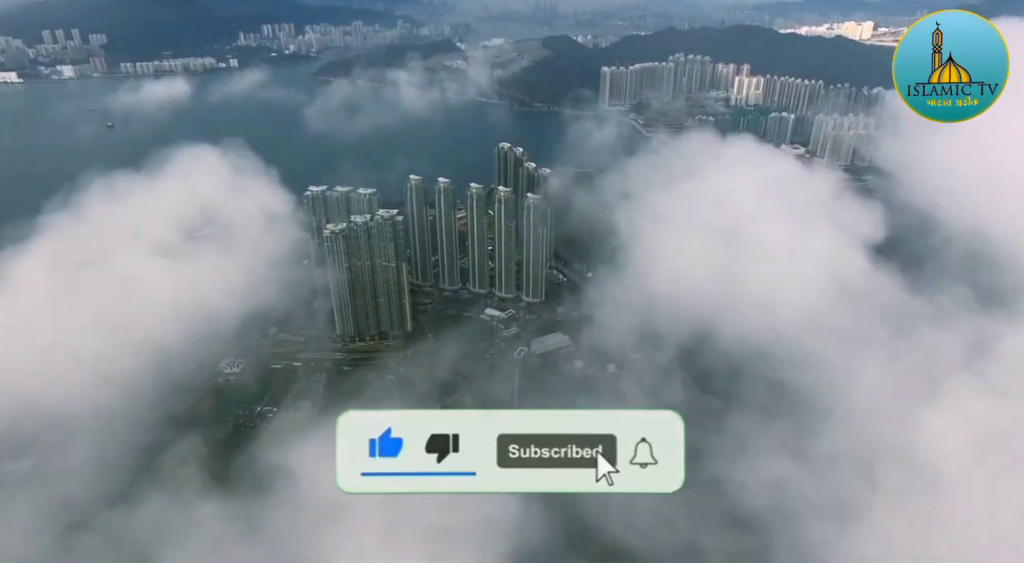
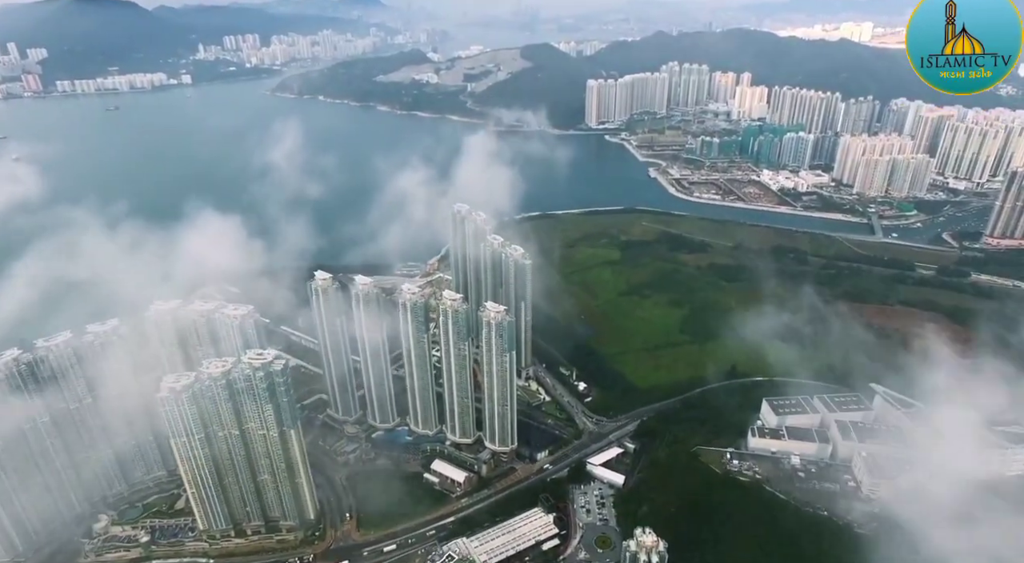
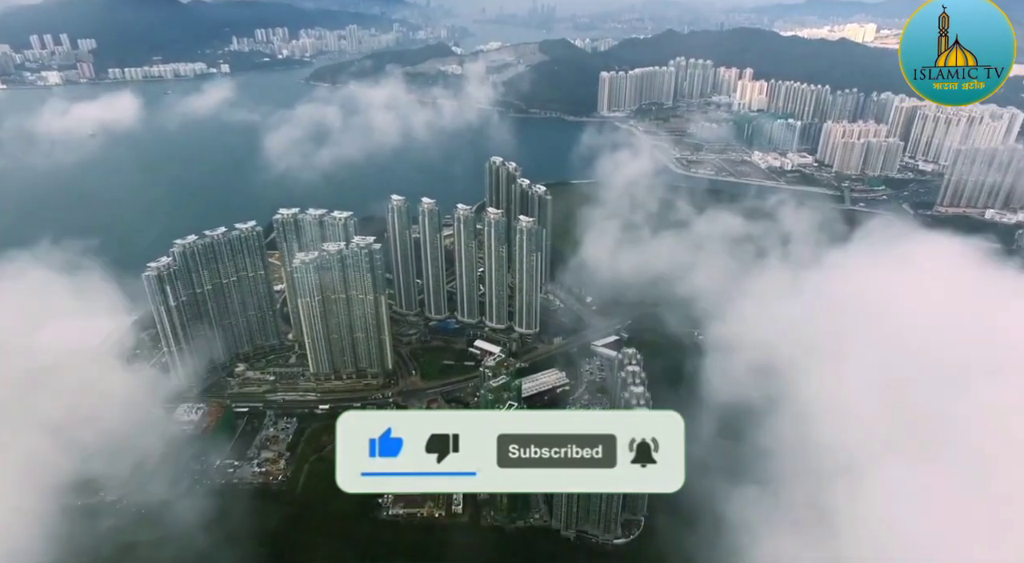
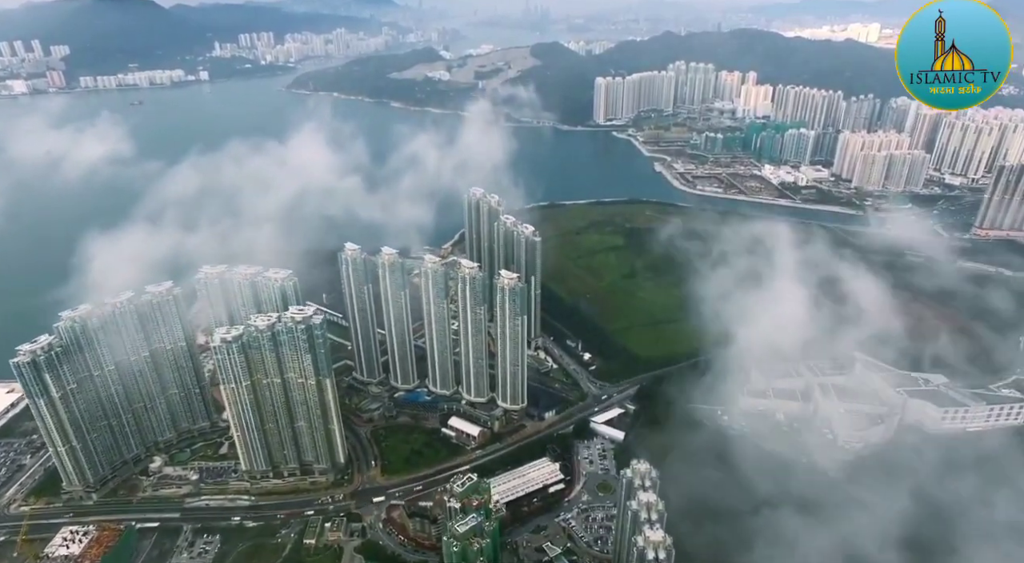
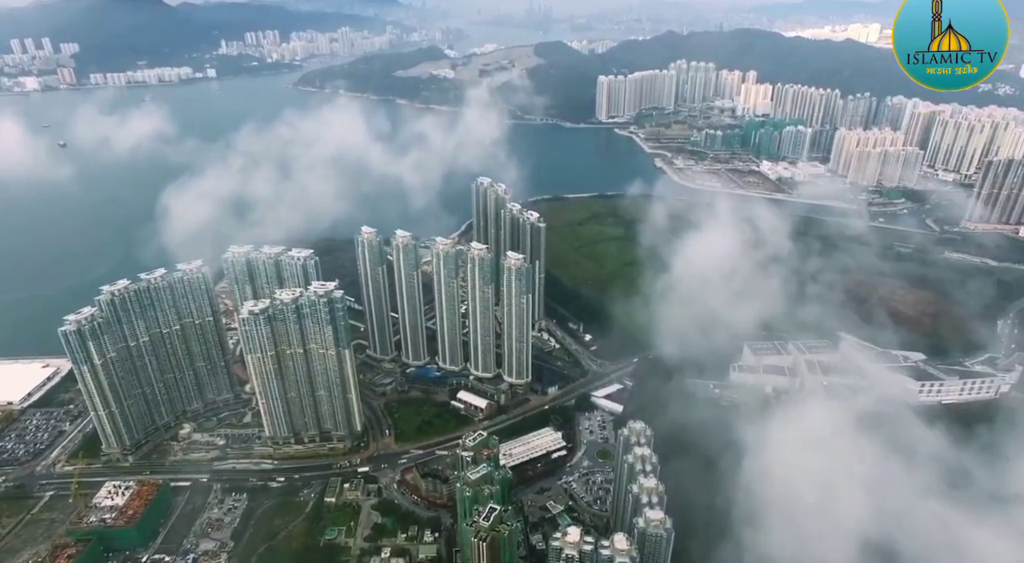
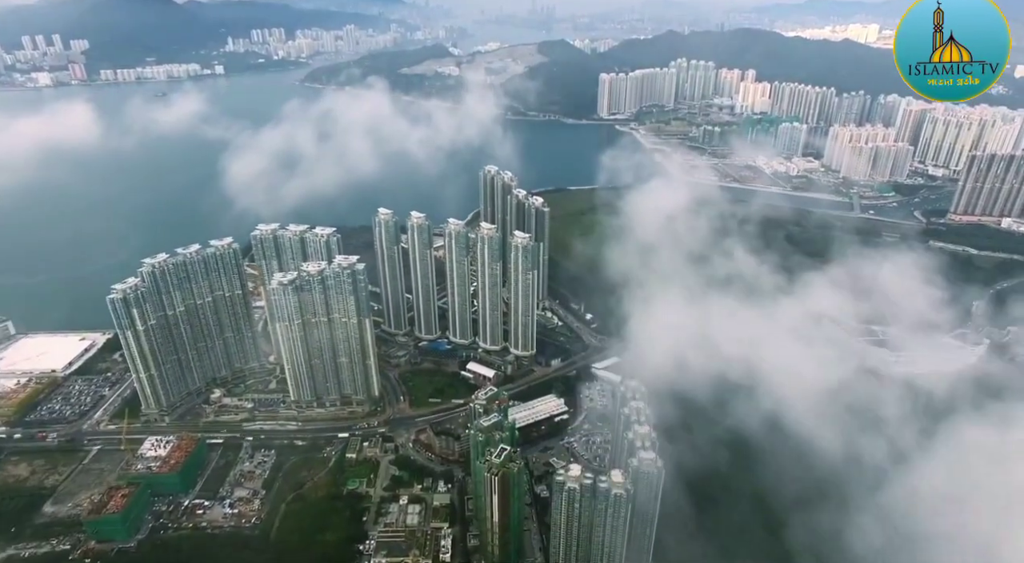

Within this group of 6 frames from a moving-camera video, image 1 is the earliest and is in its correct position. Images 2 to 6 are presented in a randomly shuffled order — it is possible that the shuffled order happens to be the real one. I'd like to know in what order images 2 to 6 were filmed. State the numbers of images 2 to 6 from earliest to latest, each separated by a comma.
3, 6, 5, 4, 2
